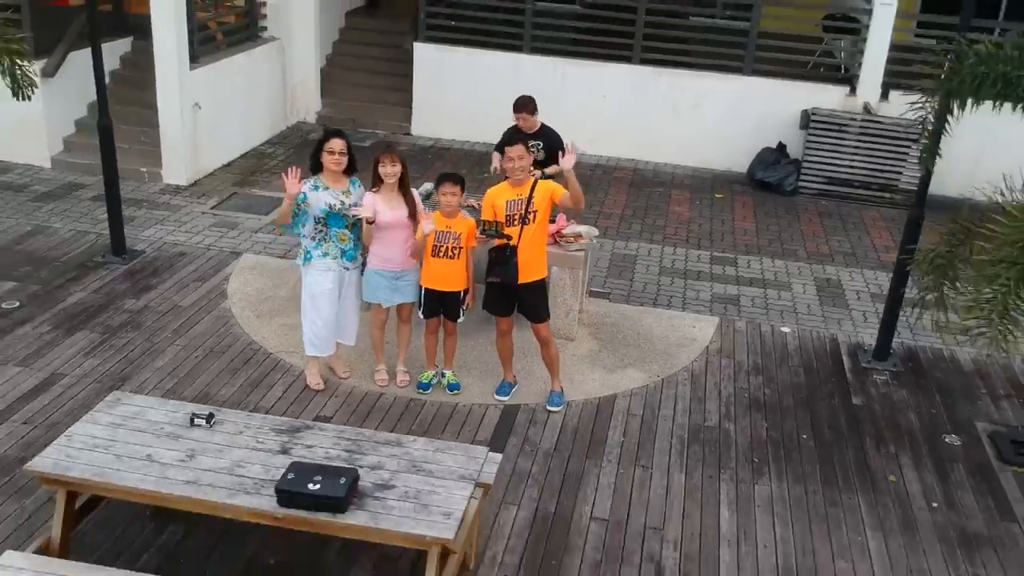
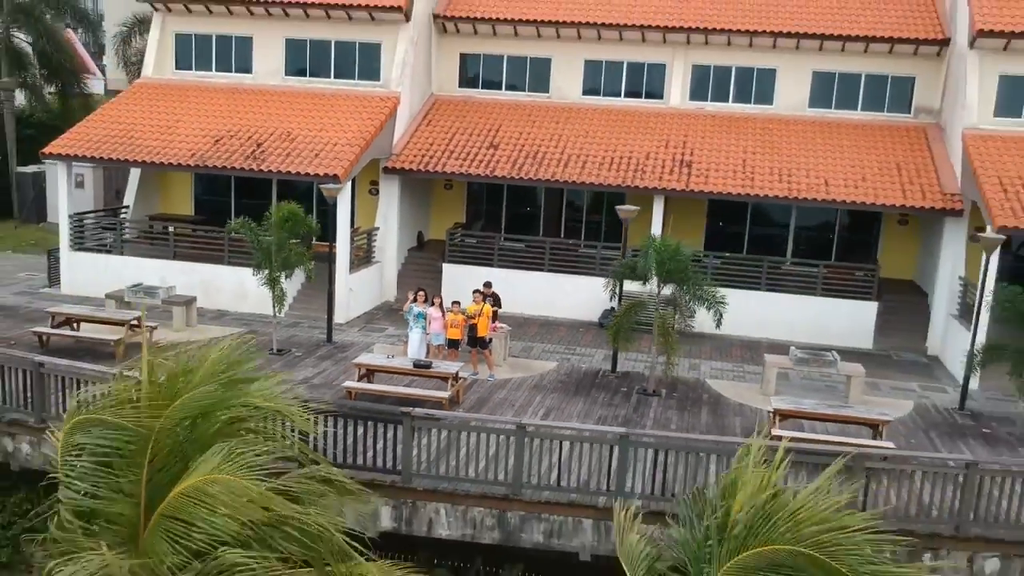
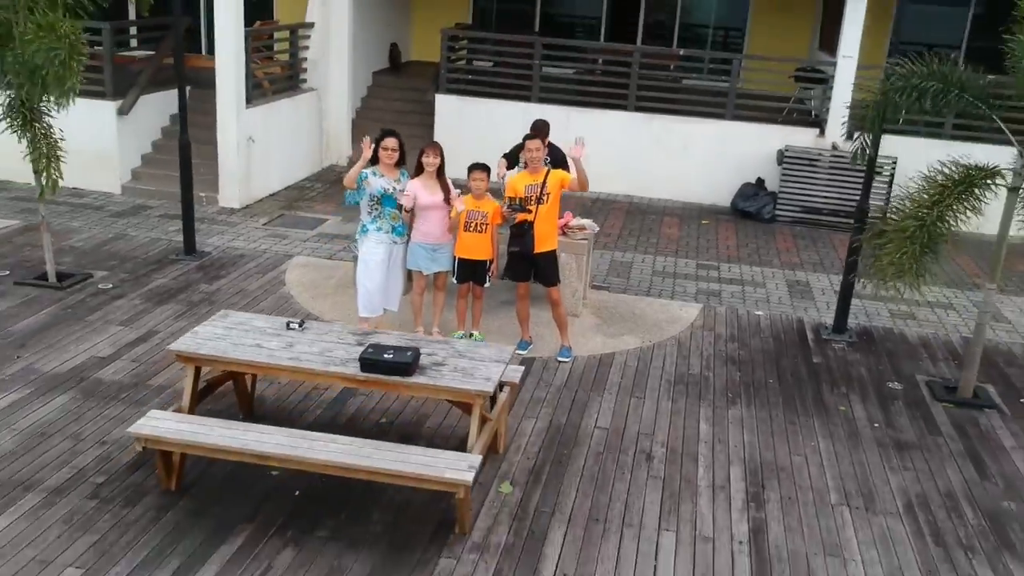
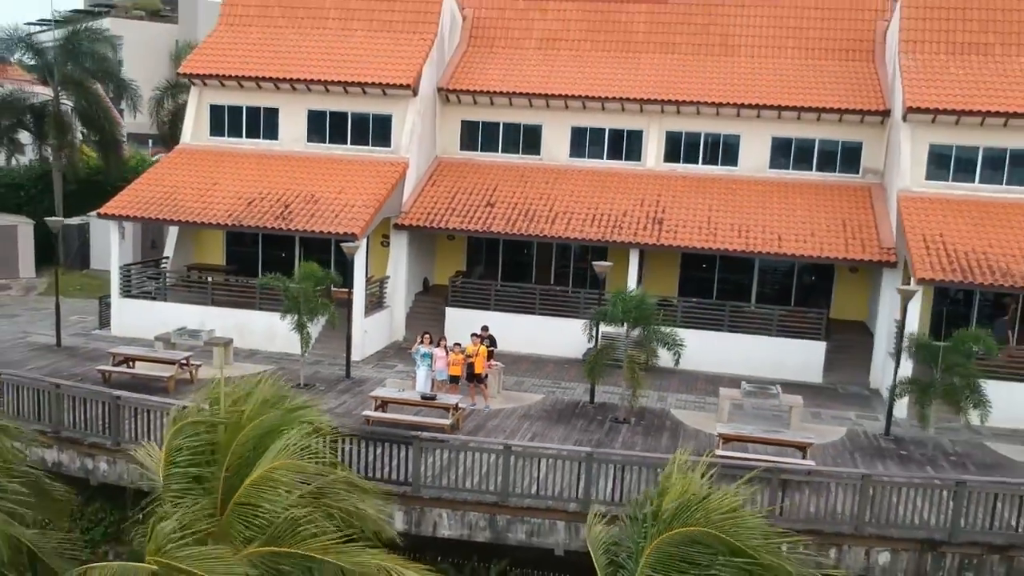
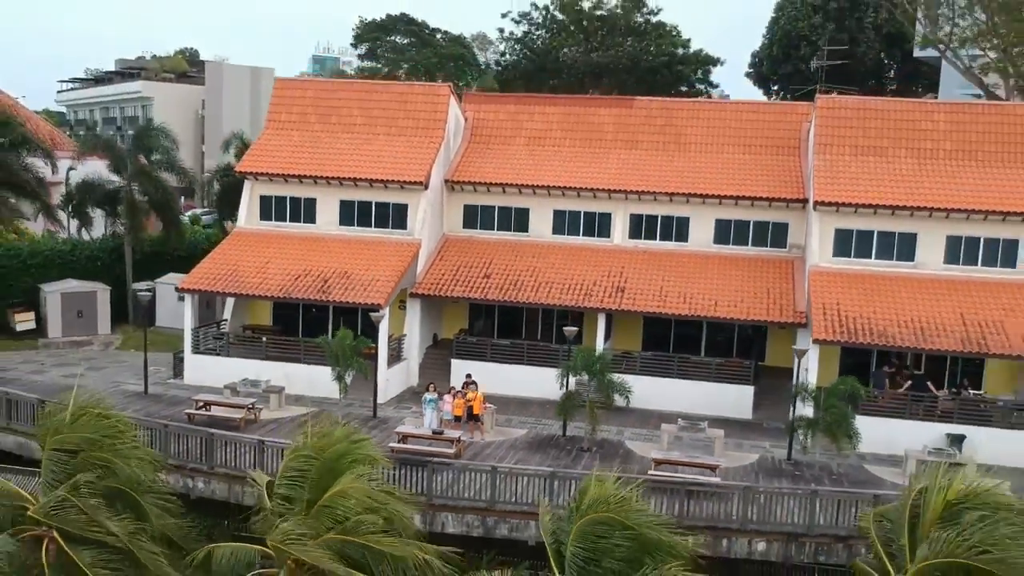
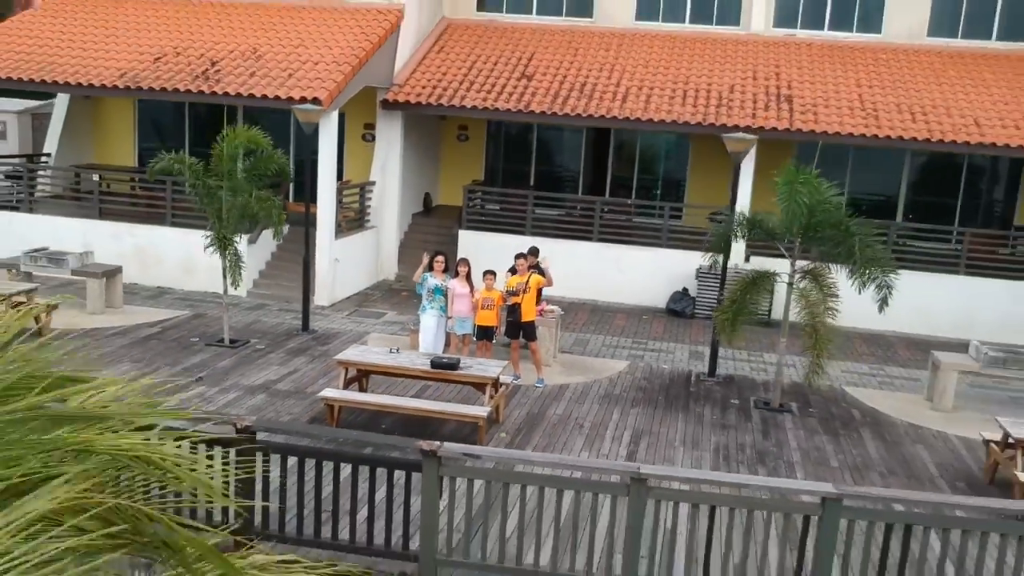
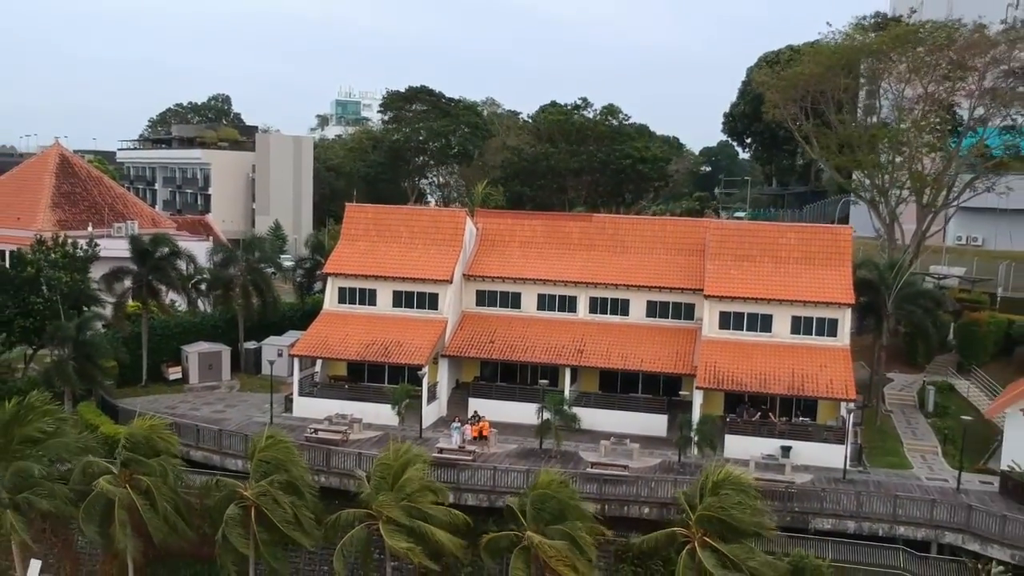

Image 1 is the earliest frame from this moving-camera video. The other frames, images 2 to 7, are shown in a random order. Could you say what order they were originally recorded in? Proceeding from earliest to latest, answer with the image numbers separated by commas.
3, 6, 2, 4, 5, 7
